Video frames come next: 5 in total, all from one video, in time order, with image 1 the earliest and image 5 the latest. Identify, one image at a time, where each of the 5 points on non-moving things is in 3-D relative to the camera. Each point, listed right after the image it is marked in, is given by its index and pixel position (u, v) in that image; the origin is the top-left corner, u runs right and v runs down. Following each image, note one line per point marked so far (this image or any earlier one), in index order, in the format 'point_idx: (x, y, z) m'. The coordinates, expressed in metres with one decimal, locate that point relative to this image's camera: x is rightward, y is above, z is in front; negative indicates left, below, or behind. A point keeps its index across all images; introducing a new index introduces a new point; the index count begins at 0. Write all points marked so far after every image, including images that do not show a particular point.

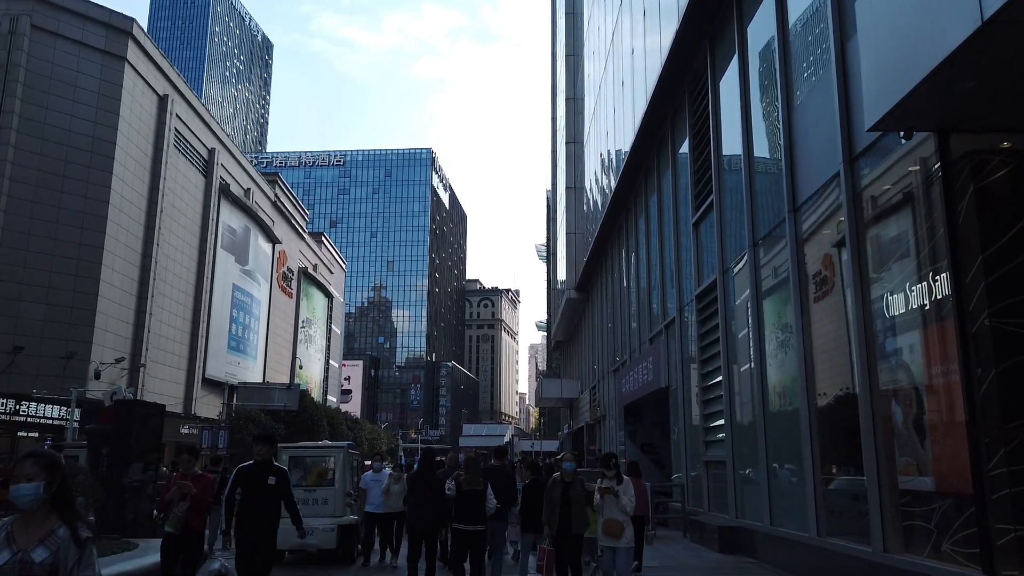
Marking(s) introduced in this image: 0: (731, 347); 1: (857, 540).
0: (+4.1, -1.1, +14.4) m
1: (+4.2, -3.0, +9.2) m
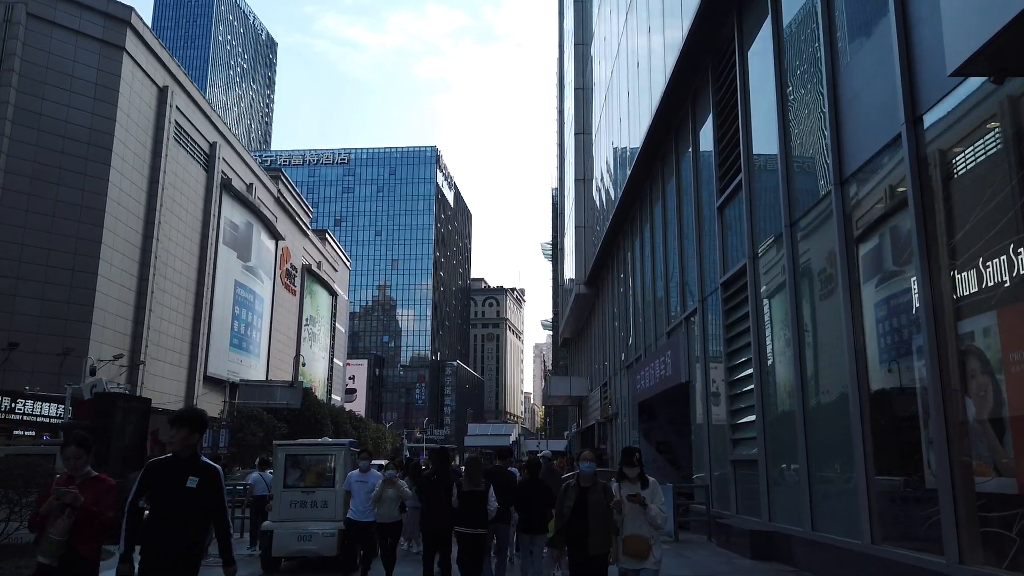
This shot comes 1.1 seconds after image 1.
0: (+4.4, -0.9, +13.4) m
1: (+4.4, -2.8, +8.1) m
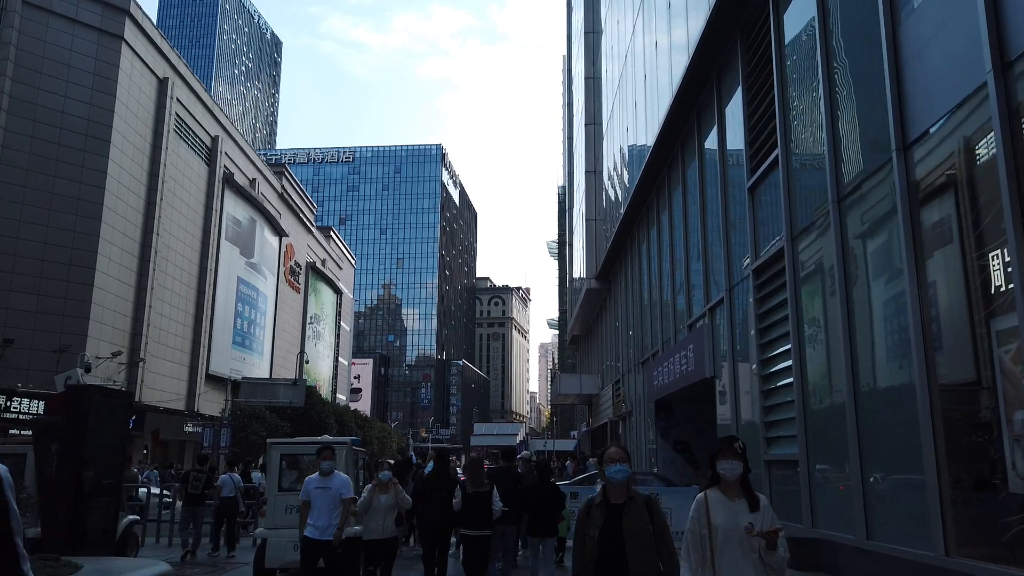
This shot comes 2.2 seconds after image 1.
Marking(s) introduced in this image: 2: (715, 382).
0: (+4.7, -0.6, +12.3) m
1: (+4.6, -2.5, +7.0) m
2: (+4.8, -2.2, +18.1) m
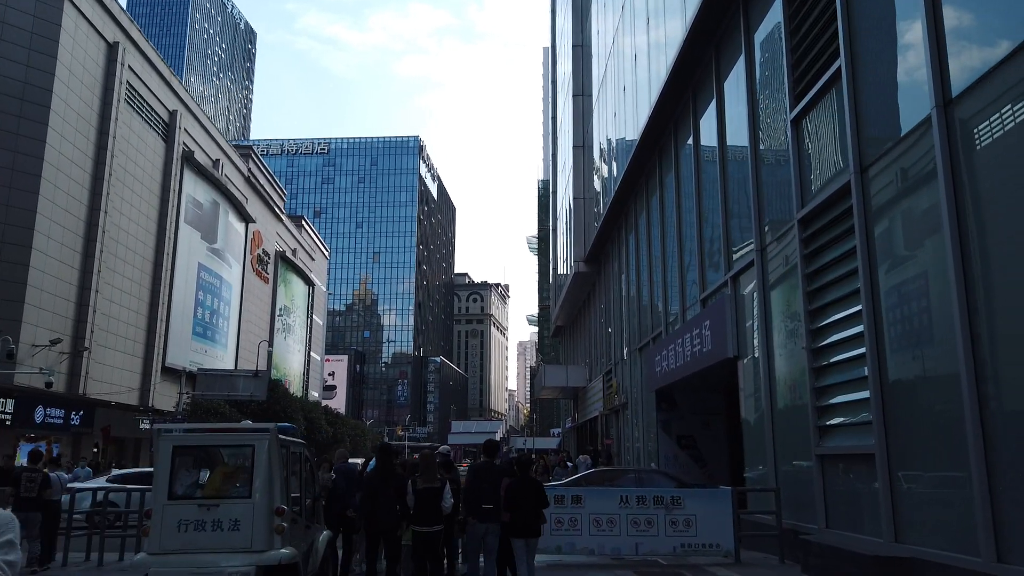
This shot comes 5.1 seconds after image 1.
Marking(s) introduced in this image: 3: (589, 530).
0: (+4.5, +0.1, +9.6) m
1: (+4.6, -1.9, +4.3) m
2: (+4.5, -1.5, +15.4) m
3: (+1.2, -3.7, +11.6) m
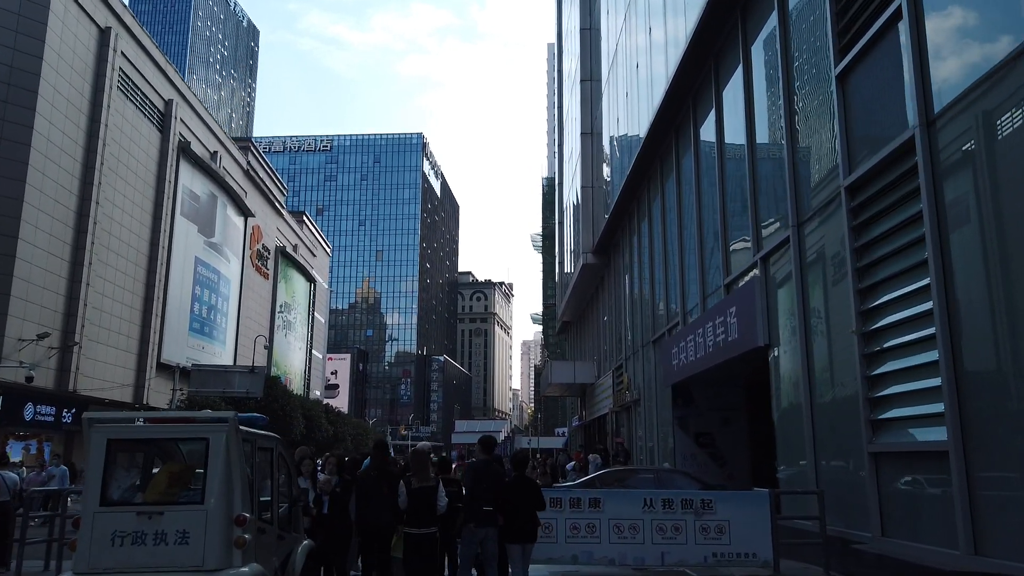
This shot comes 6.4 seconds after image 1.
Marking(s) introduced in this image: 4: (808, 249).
0: (+4.7, +0.4, +8.3) m
1: (+4.7, -1.5, +3.0) m
2: (+4.7, -1.2, +14.0) m
3: (+1.3, -3.4, +10.3) m
4: (+4.6, +0.6, +12.1) m
